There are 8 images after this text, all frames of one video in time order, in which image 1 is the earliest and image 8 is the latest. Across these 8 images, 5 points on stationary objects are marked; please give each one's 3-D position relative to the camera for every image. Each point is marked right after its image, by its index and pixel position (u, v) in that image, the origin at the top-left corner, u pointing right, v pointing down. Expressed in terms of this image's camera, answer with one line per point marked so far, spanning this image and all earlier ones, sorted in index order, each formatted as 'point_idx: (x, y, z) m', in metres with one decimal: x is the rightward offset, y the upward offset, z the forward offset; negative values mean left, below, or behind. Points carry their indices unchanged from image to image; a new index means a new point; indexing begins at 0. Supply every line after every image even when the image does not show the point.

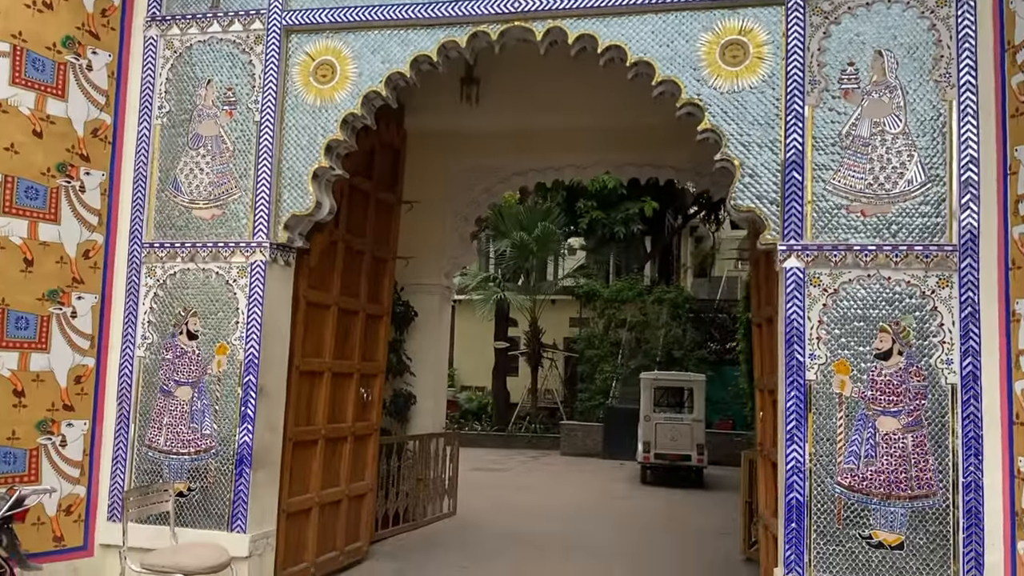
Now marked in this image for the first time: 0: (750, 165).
0: (+1.1, +0.6, +4.0) m
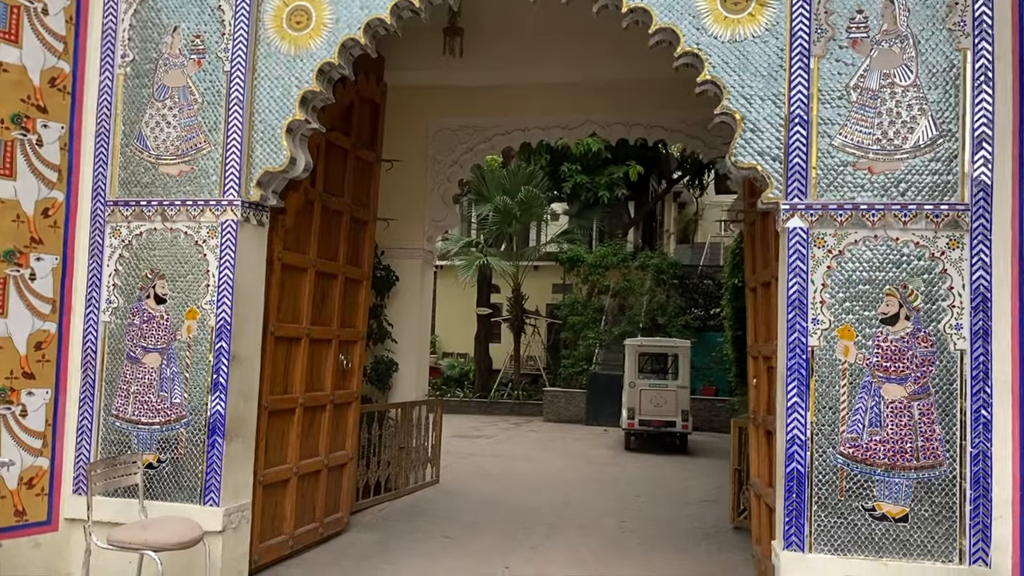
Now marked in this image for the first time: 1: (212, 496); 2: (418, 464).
0: (+1.0, +0.7, +3.8) m
1: (-1.4, -1.0, +4.2) m
2: (-0.8, -1.5, +7.4) m
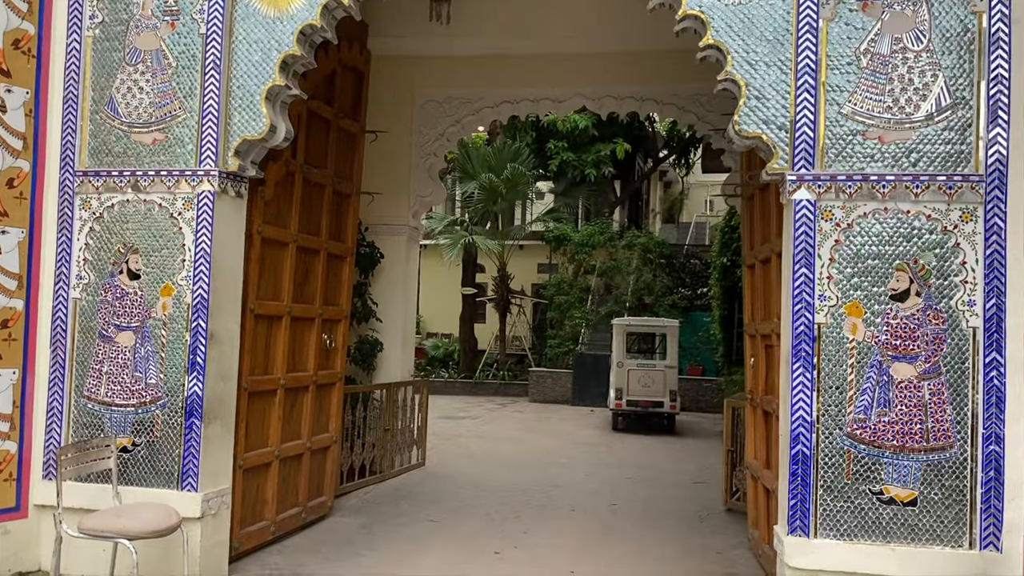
0: (+1.0, +0.8, +3.6) m
1: (-1.5, -0.9, +4.0) m
2: (-0.9, -1.3, +7.3) m
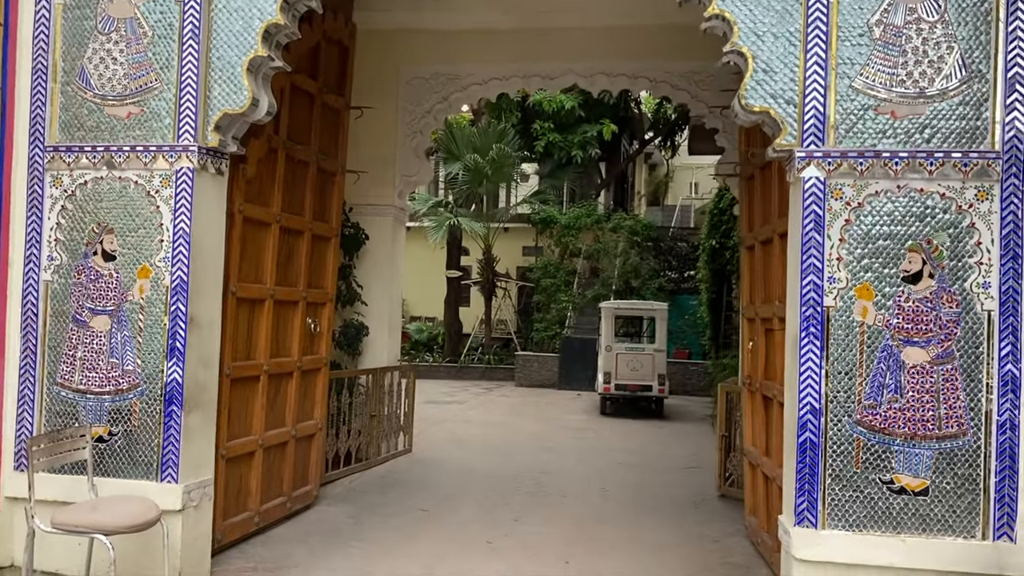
0: (+1.0, +0.9, +3.5) m
1: (-1.5, -0.8, +3.8) m
2: (-1.0, -1.2, +7.1) m
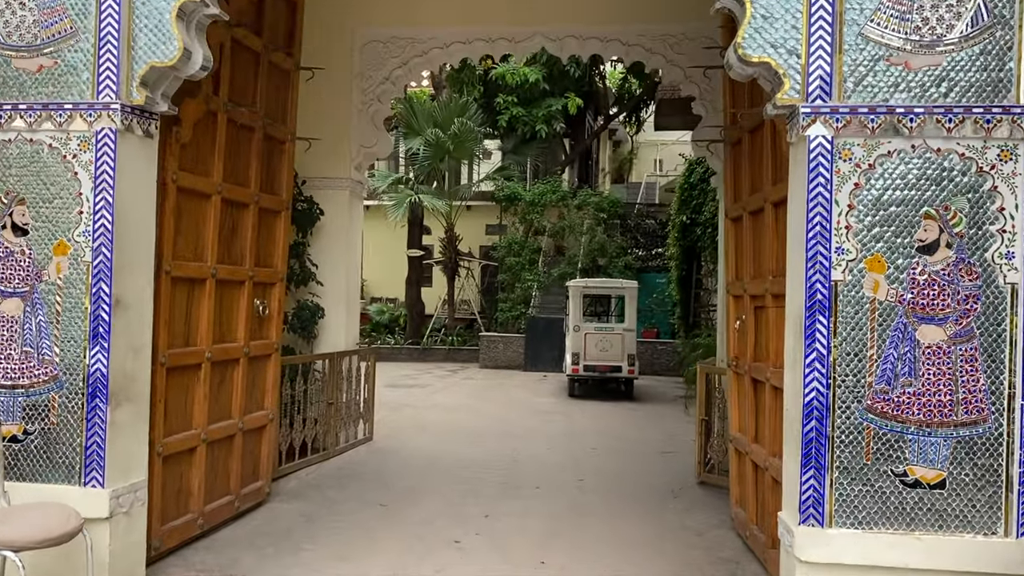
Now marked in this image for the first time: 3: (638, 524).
0: (+0.9, +1.0, +3.1) m
1: (-1.6, -0.7, +3.4) m
2: (-1.2, -1.0, +6.7) m
3: (+0.7, -1.3, +4.8) m
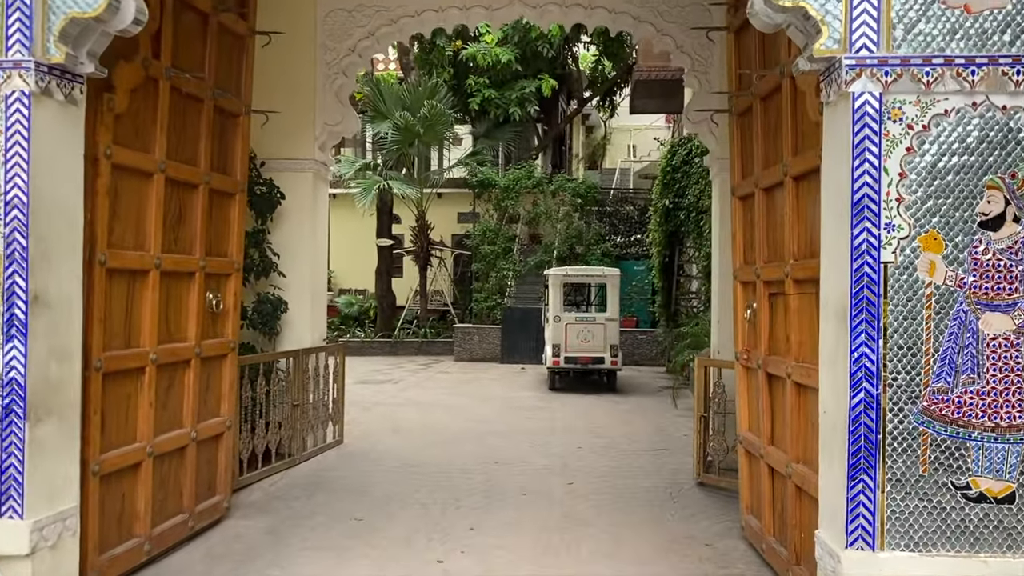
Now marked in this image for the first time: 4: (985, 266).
0: (+0.9, +1.1, +2.6) m
1: (-1.6, -0.7, +2.8) m
2: (-1.4, -0.9, +6.2) m
3: (+0.6, -1.2, +4.4) m
4: (+1.4, +0.1, +2.6) m
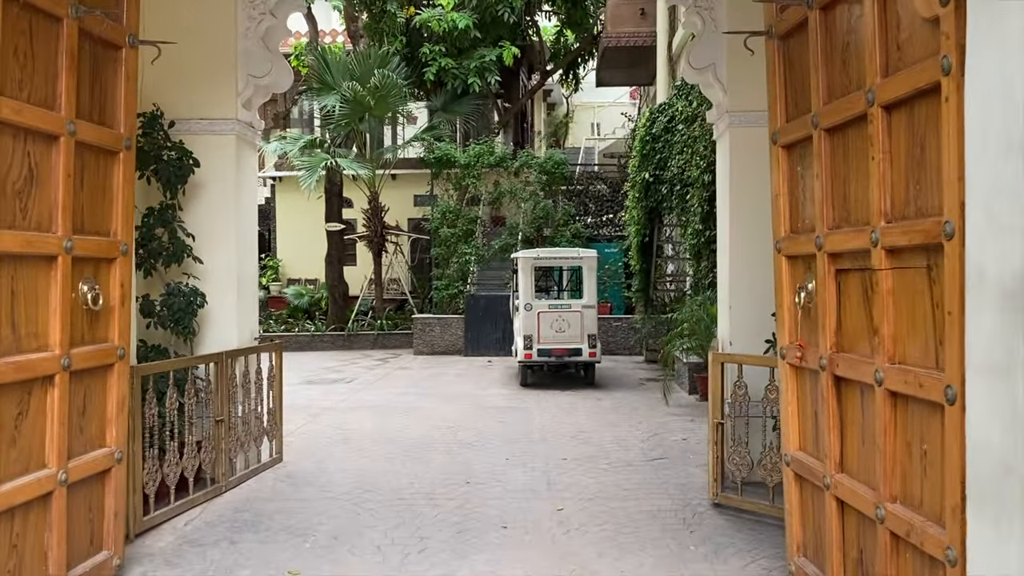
0: (+0.8, +1.1, +1.7) m
1: (-1.6, -0.7, +1.8) m
2: (-1.5, -0.9, +5.1) m
3: (+0.6, -1.1, +3.4) m
4: (+1.4, +0.1, +1.6) m
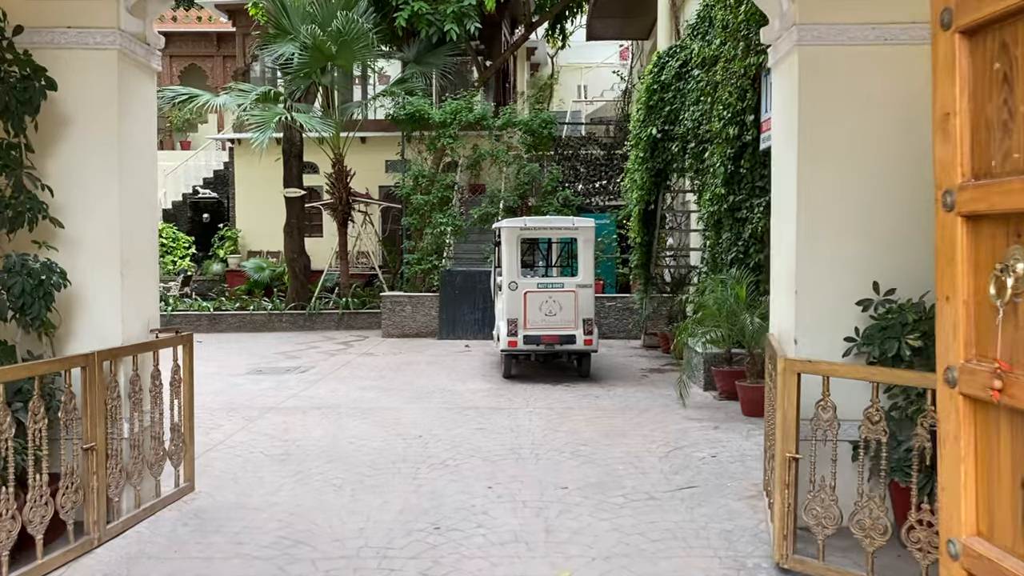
0: (+0.9, +1.1, +0.3) m
1: (-1.6, -0.7, +0.4) m
2: (-1.6, -0.8, +3.8) m
3: (+0.5, -1.1, +2.2) m
4: (+1.4, +0.1, +0.3) m
